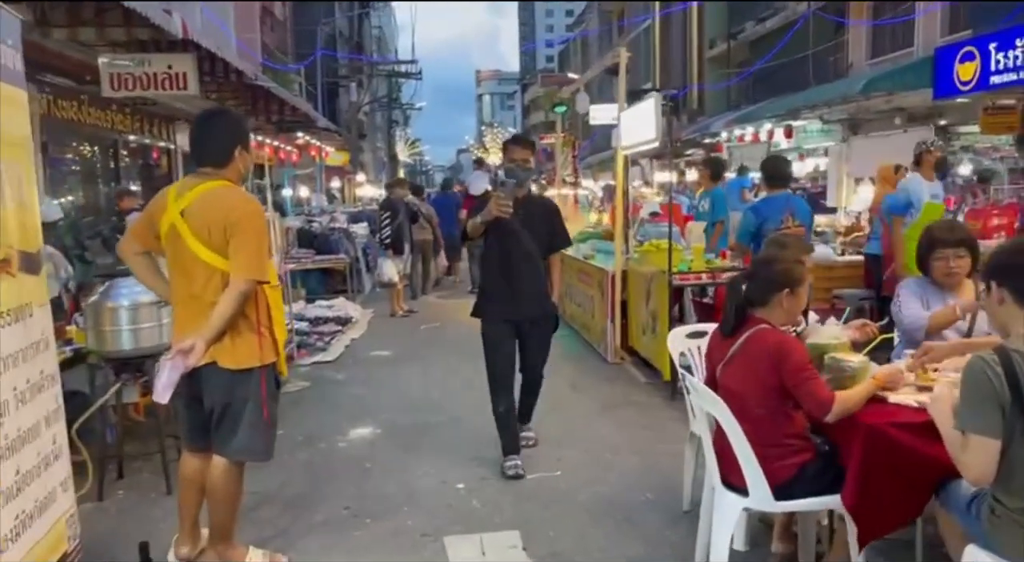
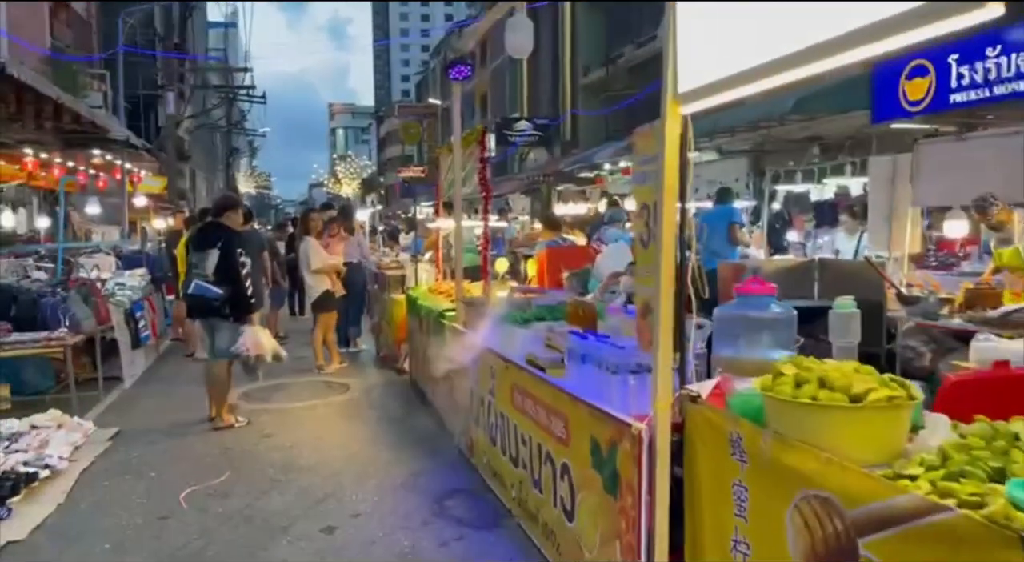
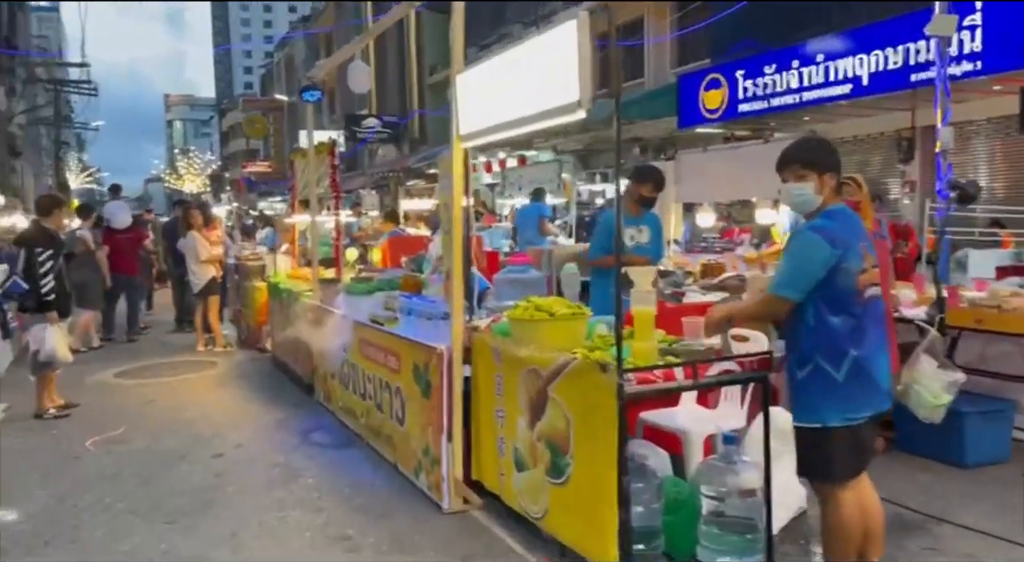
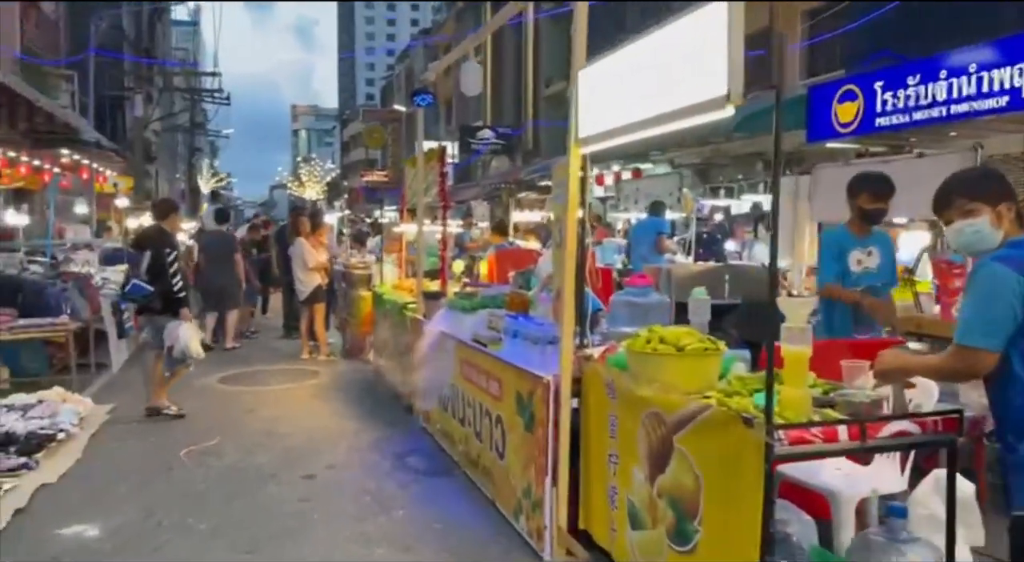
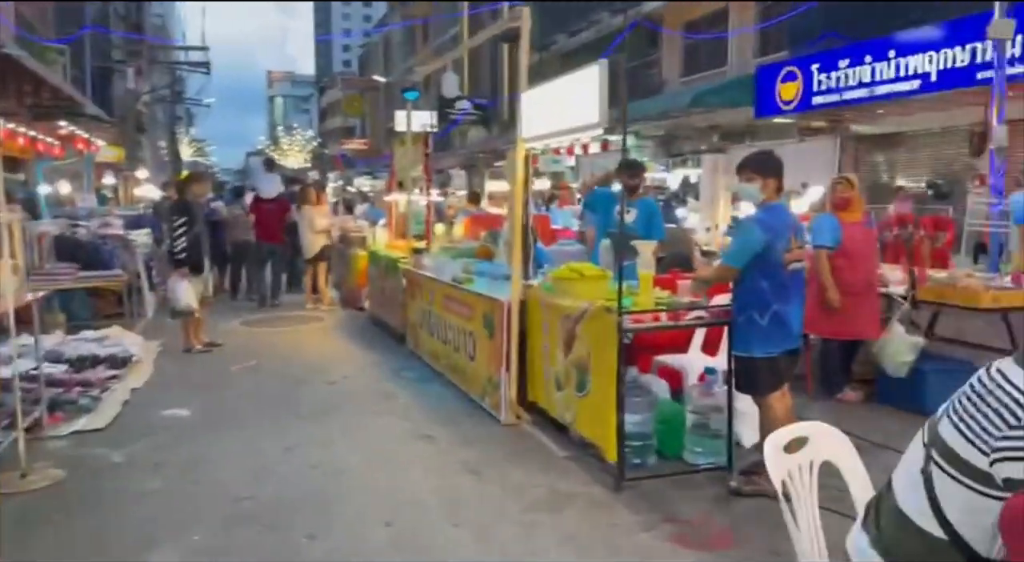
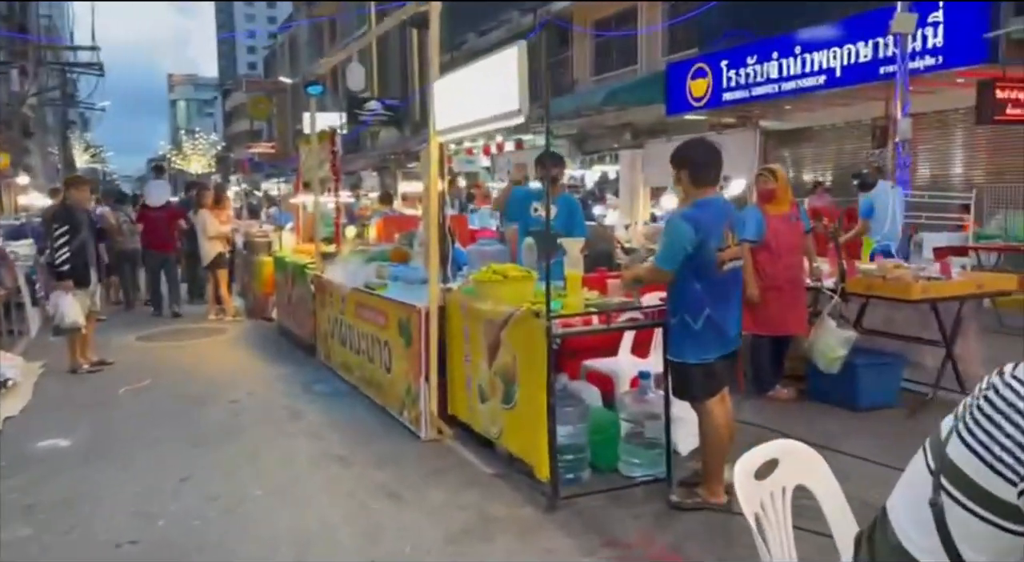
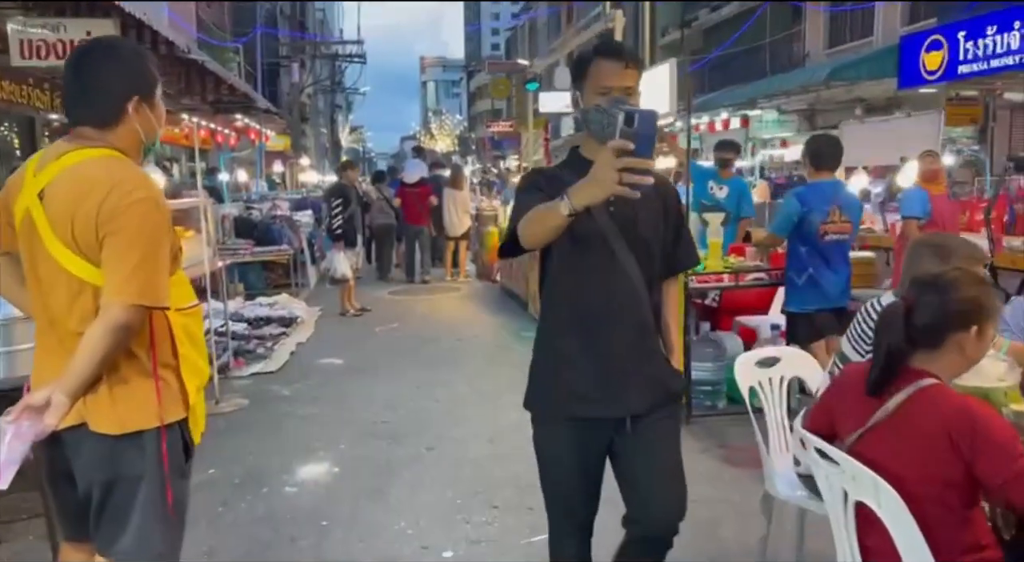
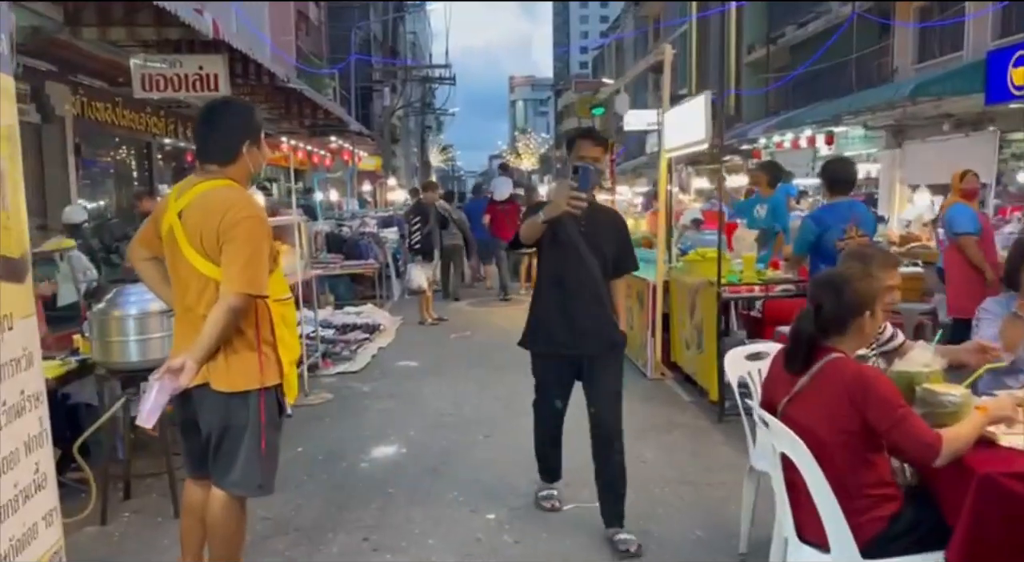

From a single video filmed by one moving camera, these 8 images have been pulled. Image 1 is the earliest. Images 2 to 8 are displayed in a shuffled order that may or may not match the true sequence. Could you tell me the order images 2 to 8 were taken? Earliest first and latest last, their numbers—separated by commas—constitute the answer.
8, 7, 5, 6, 3, 4, 2
